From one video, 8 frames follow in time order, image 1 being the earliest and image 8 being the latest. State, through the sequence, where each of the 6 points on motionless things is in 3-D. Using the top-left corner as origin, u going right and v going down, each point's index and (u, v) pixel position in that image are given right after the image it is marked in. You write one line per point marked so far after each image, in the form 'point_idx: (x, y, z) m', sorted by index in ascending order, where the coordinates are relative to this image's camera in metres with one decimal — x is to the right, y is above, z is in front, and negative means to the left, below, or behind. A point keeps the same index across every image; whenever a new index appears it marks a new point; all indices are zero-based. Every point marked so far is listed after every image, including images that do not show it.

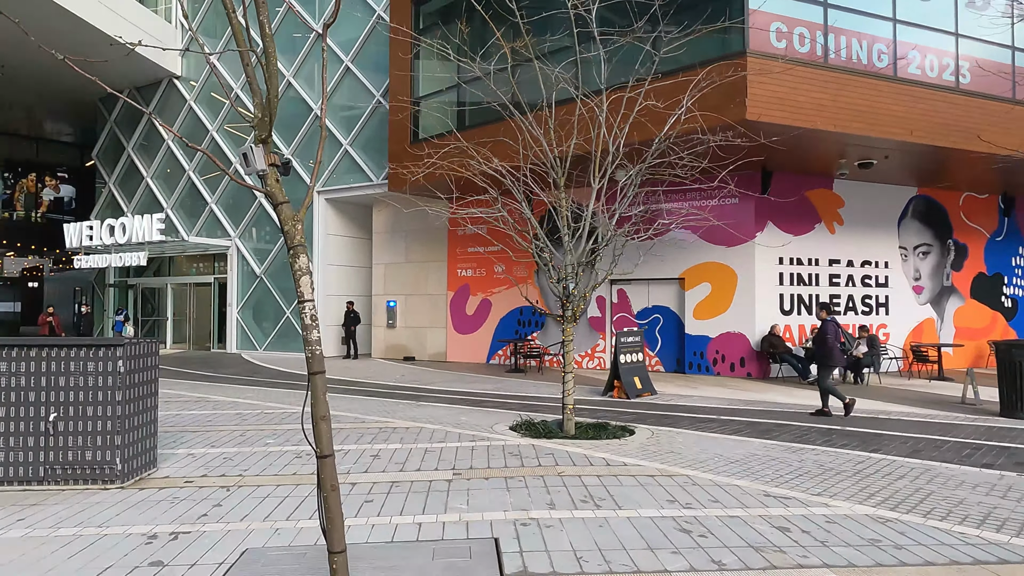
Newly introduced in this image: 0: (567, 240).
0: (+0.7, +0.6, +8.6) m
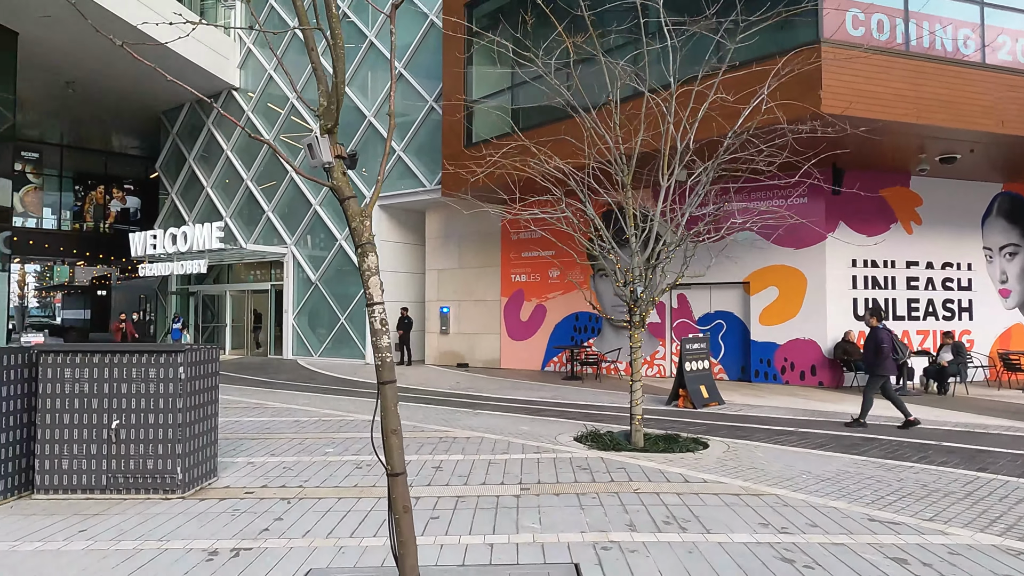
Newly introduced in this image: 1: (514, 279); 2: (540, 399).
0: (+1.5, +0.6, +8.2) m
1: (+0.1, +0.3, +19.2) m
2: (+0.5, -2.2, +12.8) m
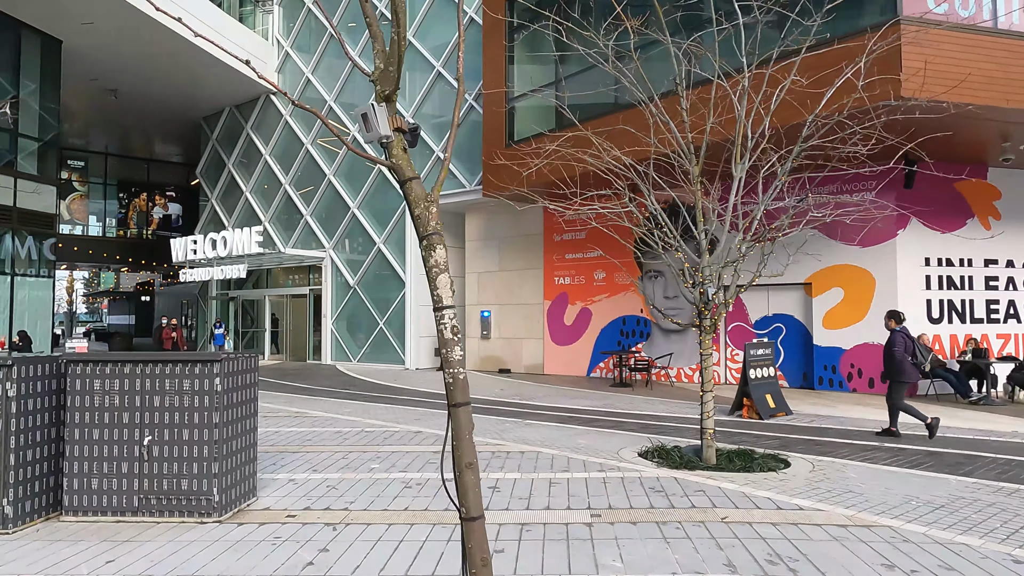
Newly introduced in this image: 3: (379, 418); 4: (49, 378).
0: (+2.2, +0.6, +7.5) m
1: (+1.3, +0.2, +18.5) m
2: (+1.4, -2.2, +12.1) m
3: (-2.2, -2.1, +10.7) m
4: (-3.8, -0.7, +5.5) m
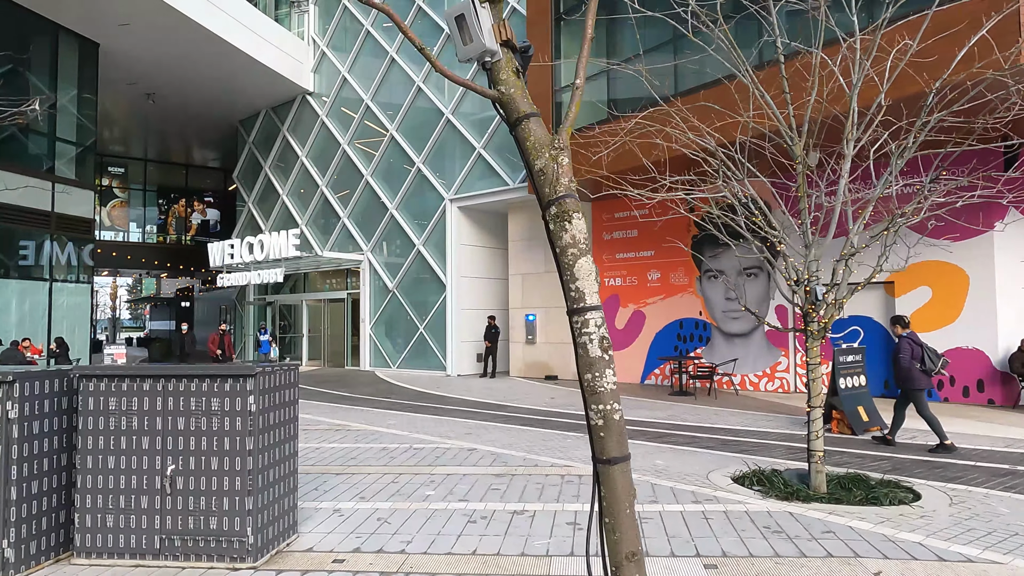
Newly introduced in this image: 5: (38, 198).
0: (+2.9, +0.6, +6.4) m
1: (+2.5, +0.1, +17.5) m
2: (+2.4, -2.2, +11.1) m
3: (-1.3, -2.1, +9.8) m
4: (-3.2, -0.8, +4.7) m
5: (-14.1, +2.7, +19.6) m
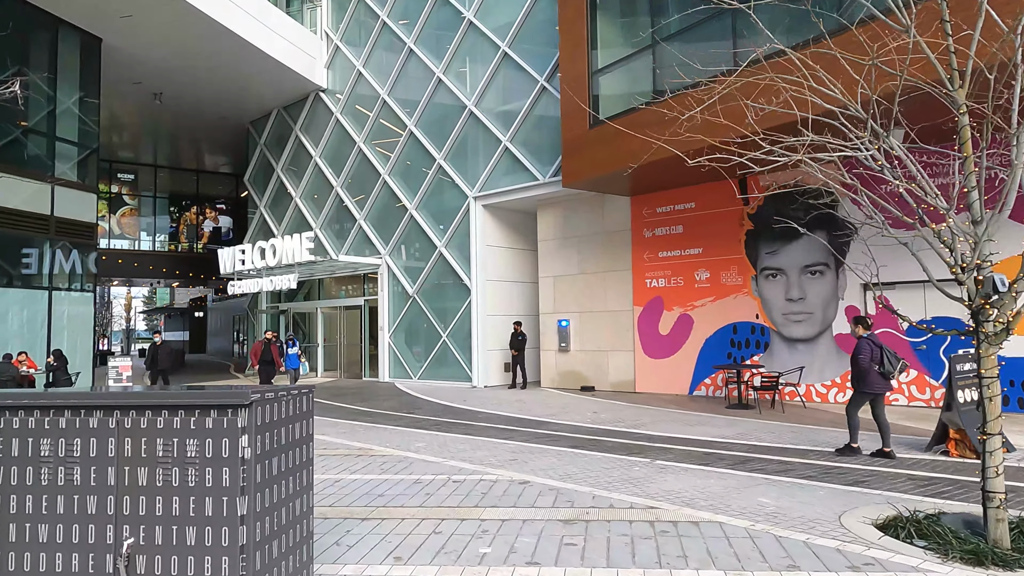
0: (+3.4, +0.7, +4.8) m
1: (+3.3, +0.1, +15.9) m
2: (+3.1, -2.2, +9.5) m
3: (-0.6, -2.1, +8.3) m
4: (-2.7, -0.7, +3.3) m
5: (-13.3, +2.4, +18.4) m
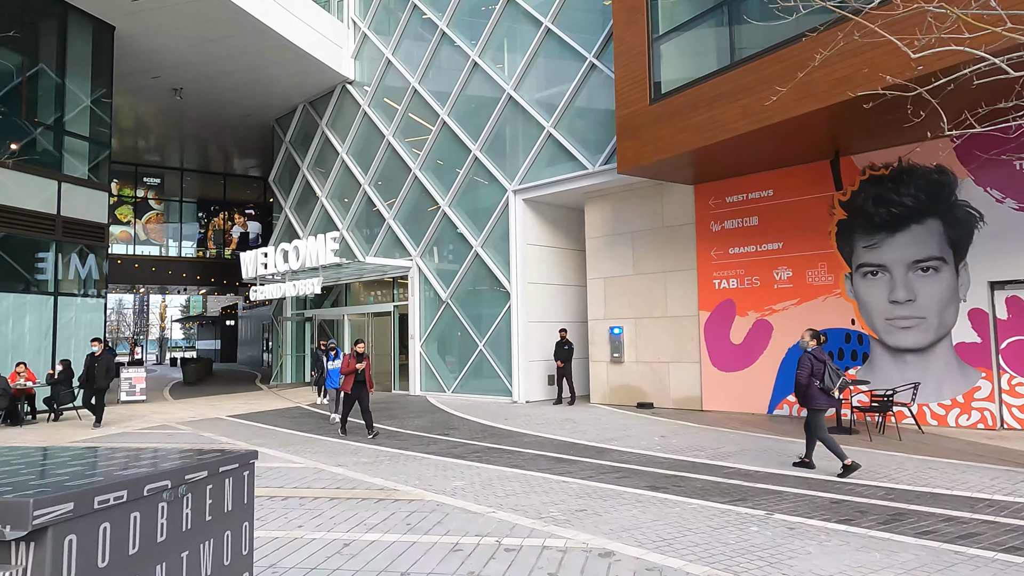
0: (+3.9, +0.8, +2.7) m
1: (+4.3, 0.0, +13.8) m
2: (+3.8, -2.2, +7.4) m
3: (0.0, -2.1, +6.3) m
4: (-2.3, -0.6, +1.4) m
5: (-12.1, +2.3, +17.1) m
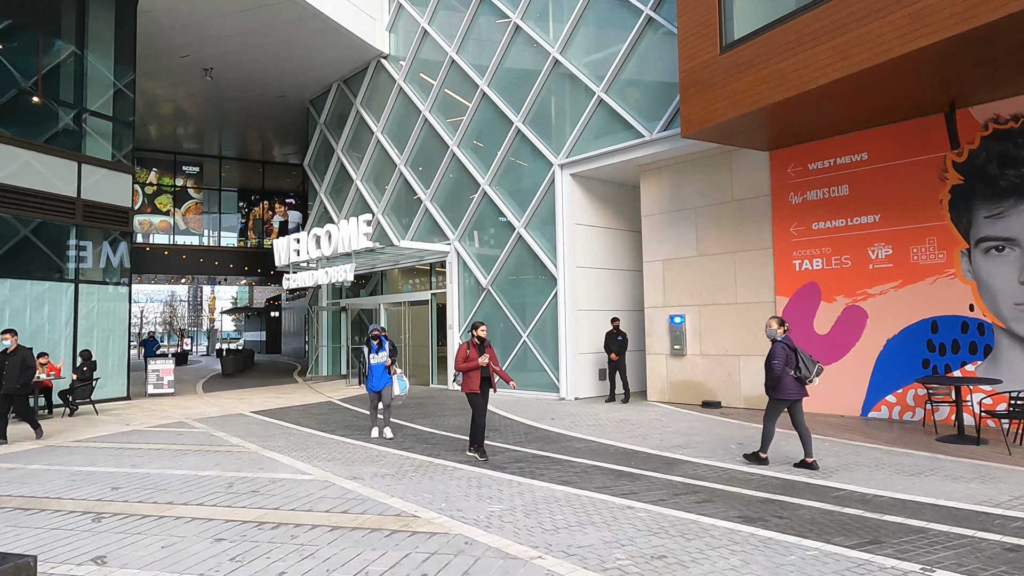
0: (+4.0, +1.0, +0.8) m
1: (+5.2, +0.4, +11.9) m
2: (+4.2, -1.9, +5.5) m
3: (+0.4, -1.9, +4.8) m
4: (-2.2, -0.5, 0.0) m
5: (-11.0, +2.6, +16.2) m
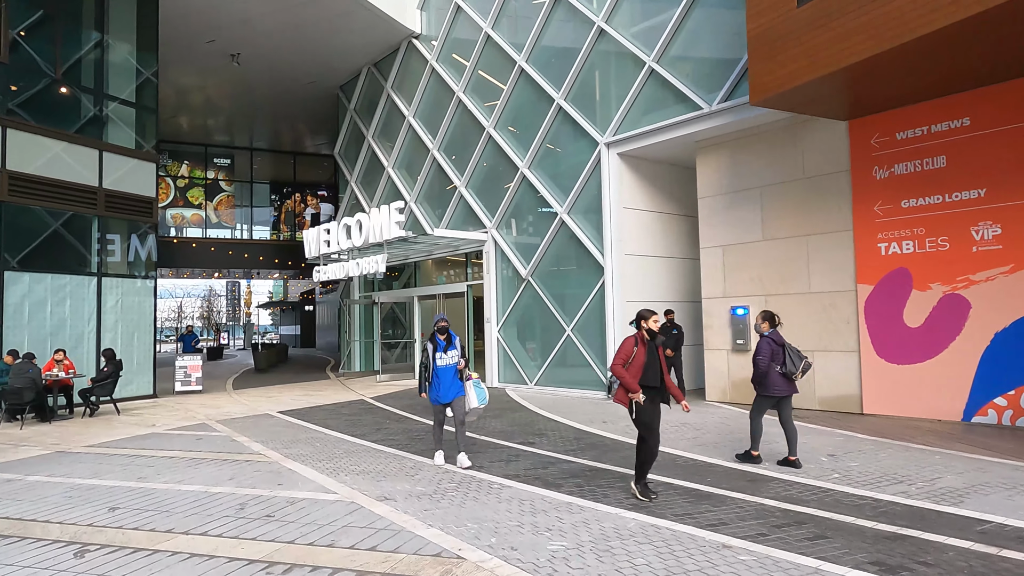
0: (+4.2, +1.0, -0.5) m
1: (+5.9, +0.6, +10.4) m
2: (+4.7, -1.8, +4.2) m
3: (+0.8, -1.8, +3.6) m
4: (-2.1, -0.4, -1.0) m
5: (-10.1, +2.8, +15.6) m
